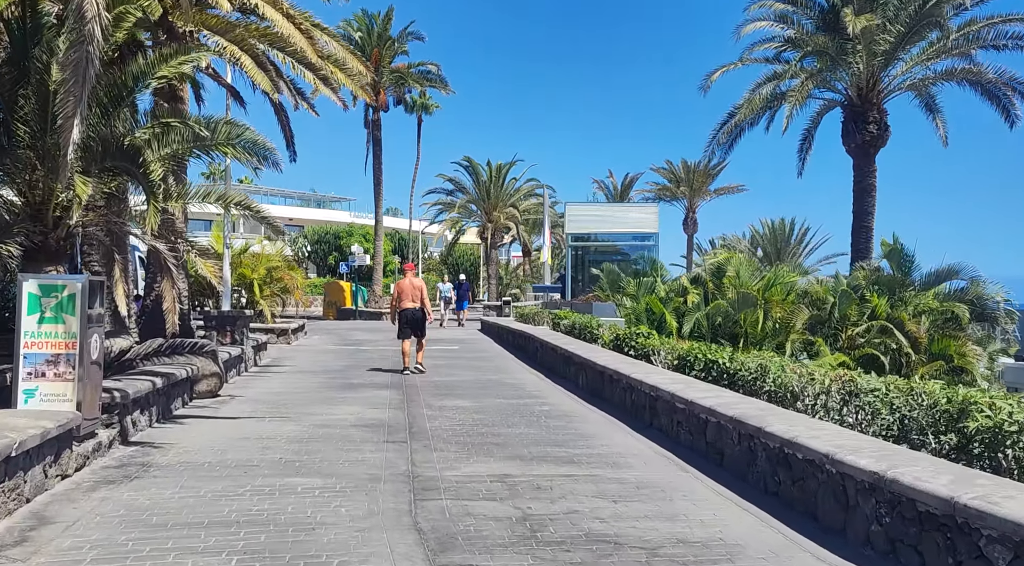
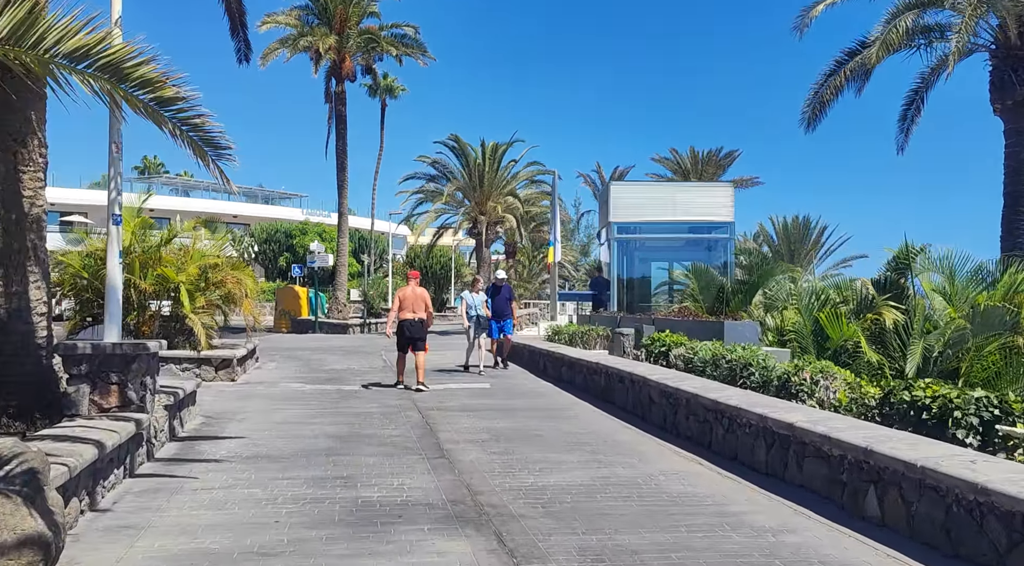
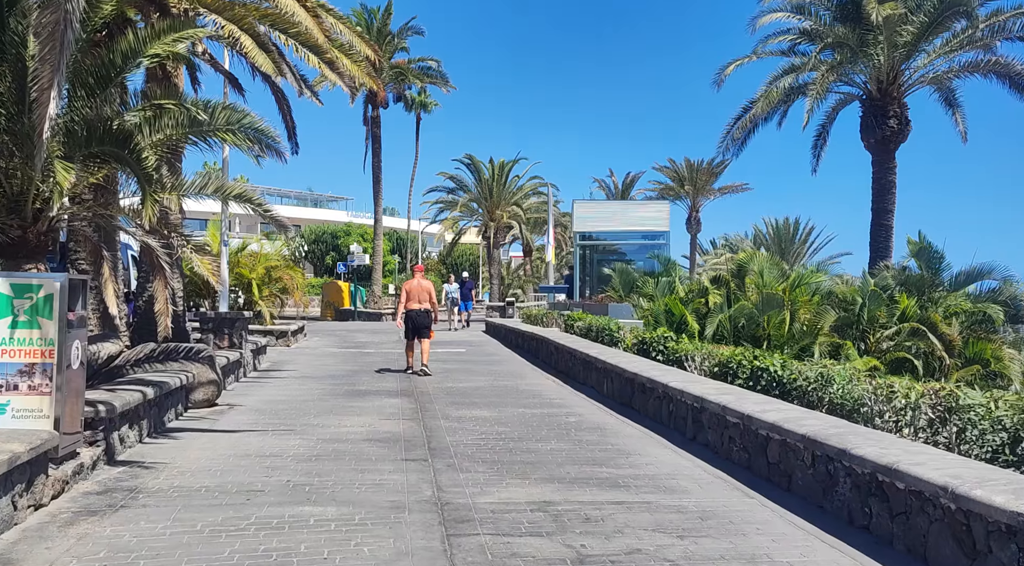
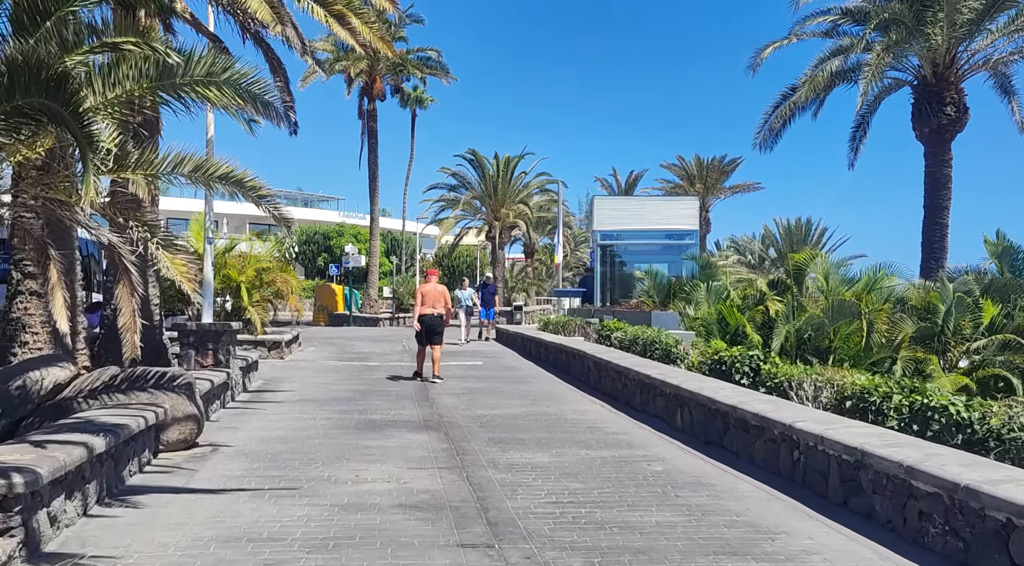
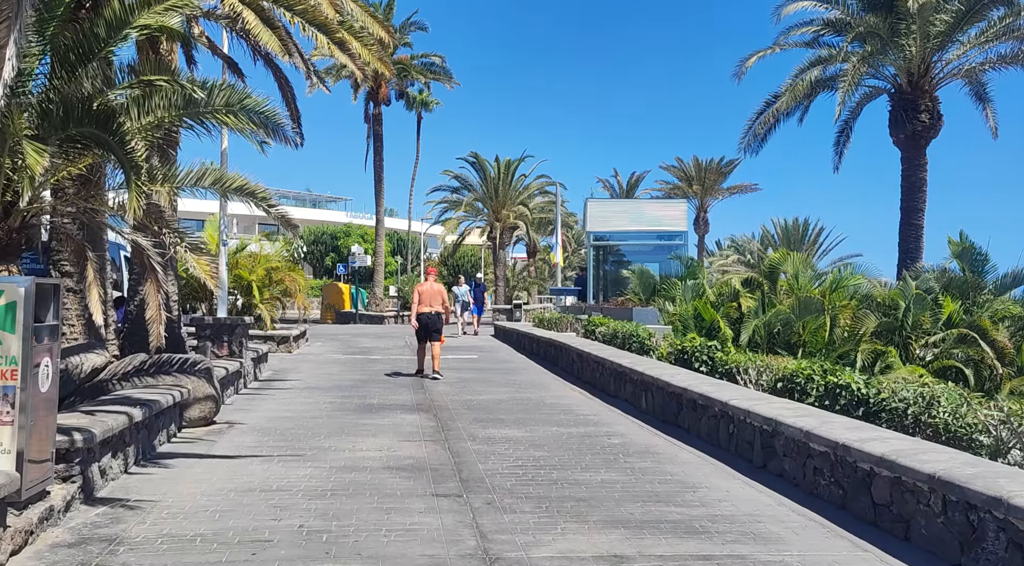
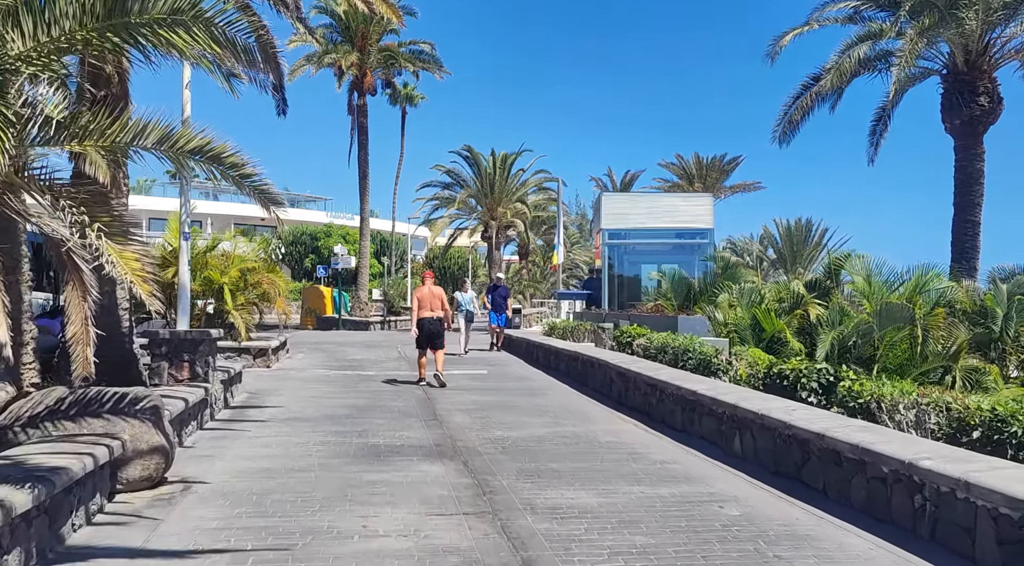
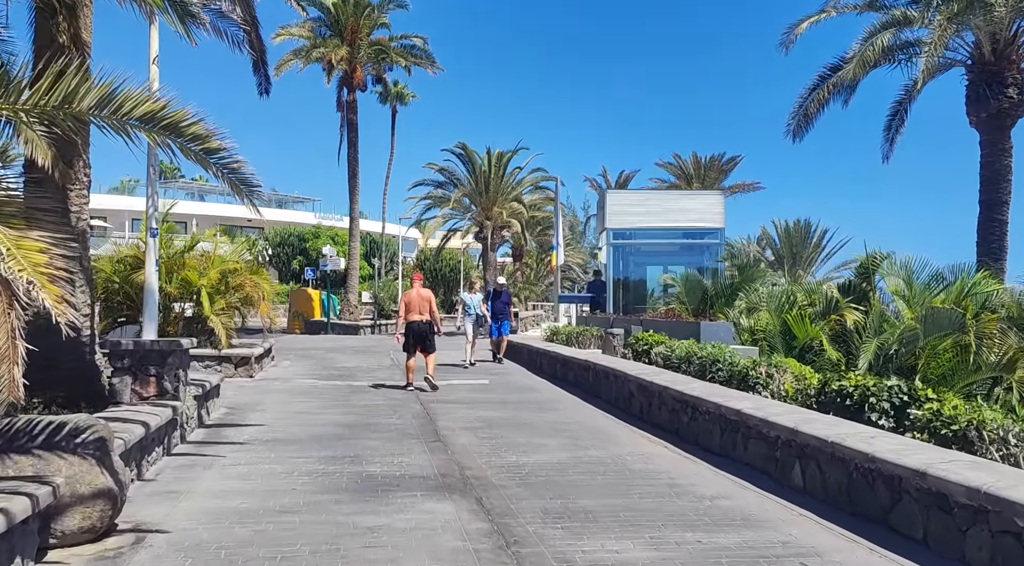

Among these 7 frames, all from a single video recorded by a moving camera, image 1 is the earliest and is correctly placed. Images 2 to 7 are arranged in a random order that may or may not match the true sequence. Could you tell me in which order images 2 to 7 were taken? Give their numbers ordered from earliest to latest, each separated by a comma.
3, 5, 4, 6, 7, 2
